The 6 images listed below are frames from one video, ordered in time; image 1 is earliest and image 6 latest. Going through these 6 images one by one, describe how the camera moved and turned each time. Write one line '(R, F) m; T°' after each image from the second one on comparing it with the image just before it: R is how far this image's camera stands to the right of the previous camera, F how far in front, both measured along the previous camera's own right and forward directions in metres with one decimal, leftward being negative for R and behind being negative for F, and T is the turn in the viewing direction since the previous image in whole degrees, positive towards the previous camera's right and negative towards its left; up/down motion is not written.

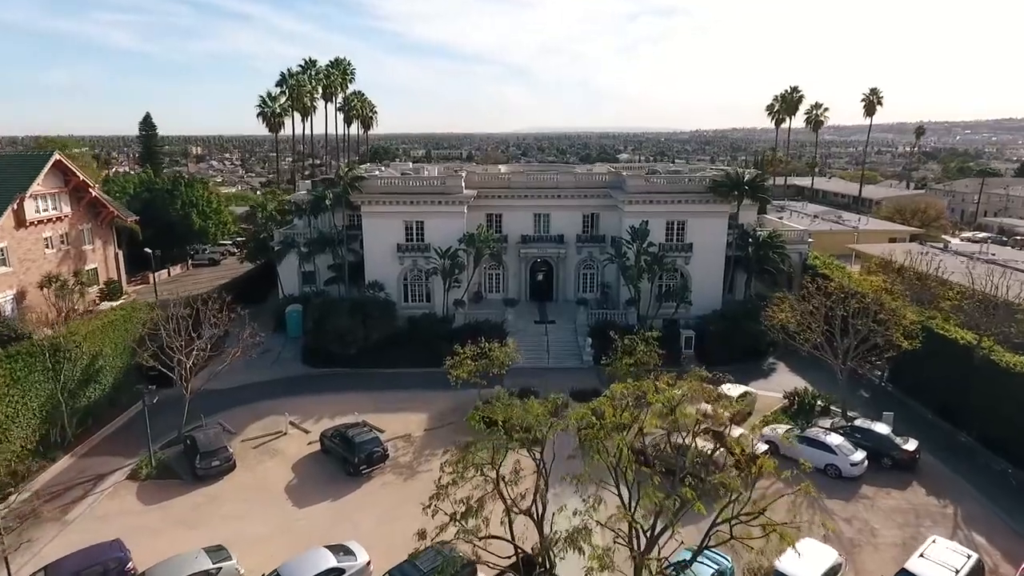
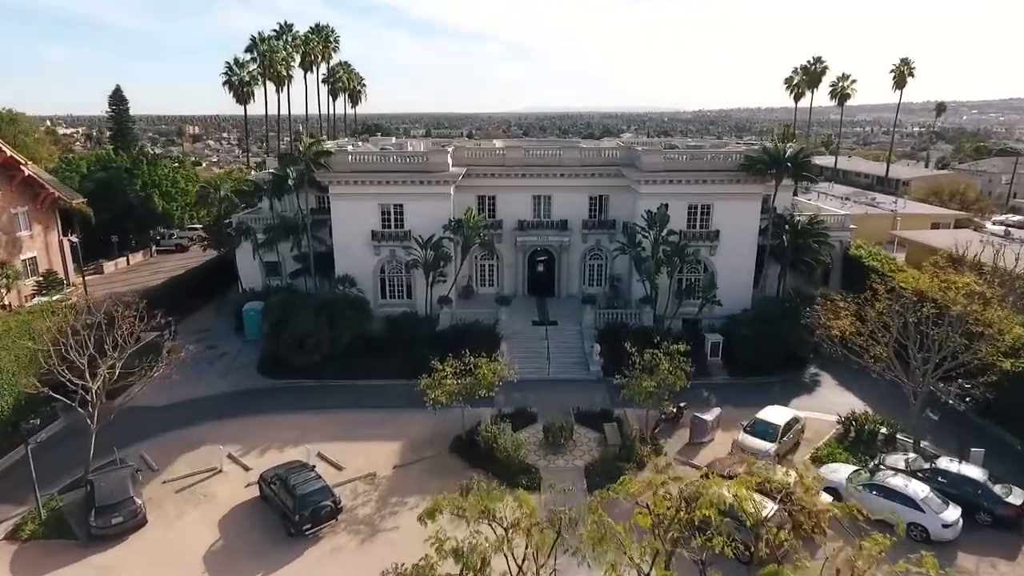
(+0.4, +6.0) m; 0°
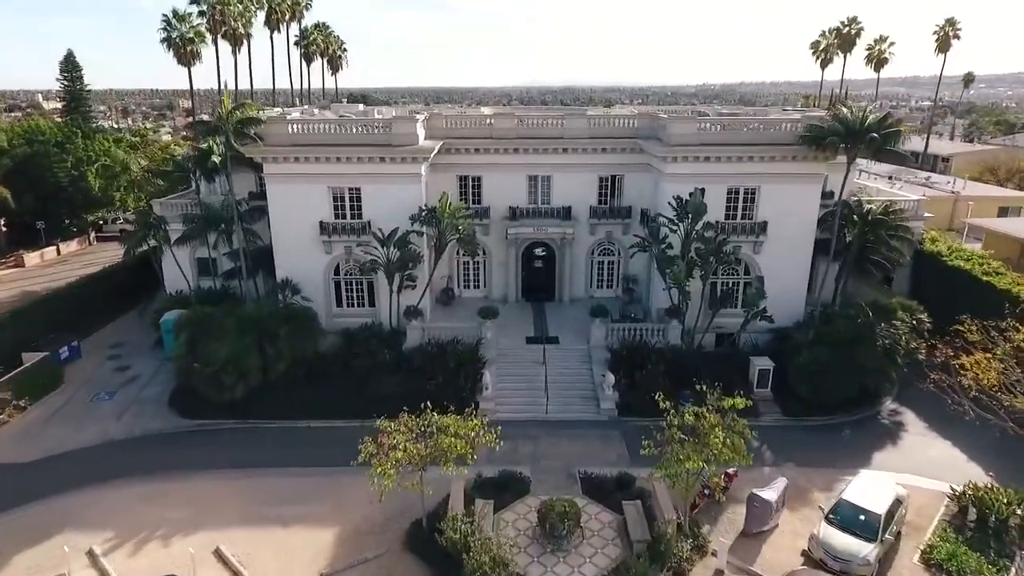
(+0.5, +7.6) m; 0°
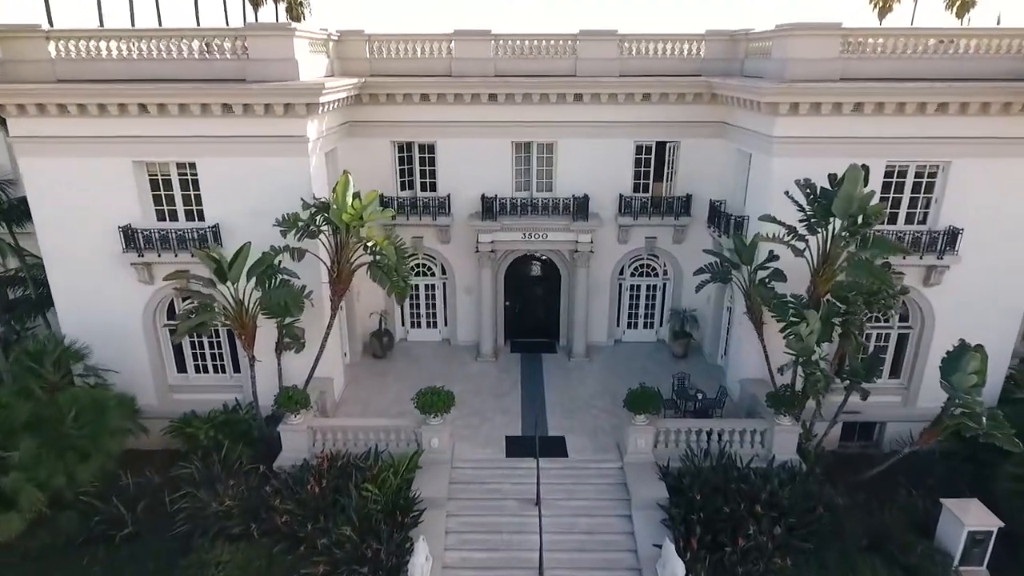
(+0.8, +12.5) m; 0°
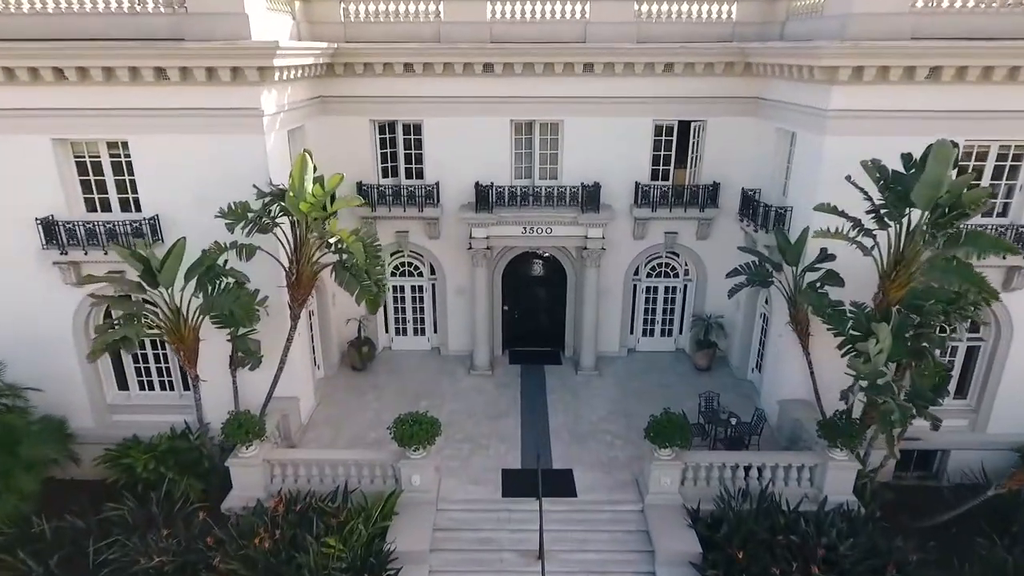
(0.0, +2.5) m; 0°
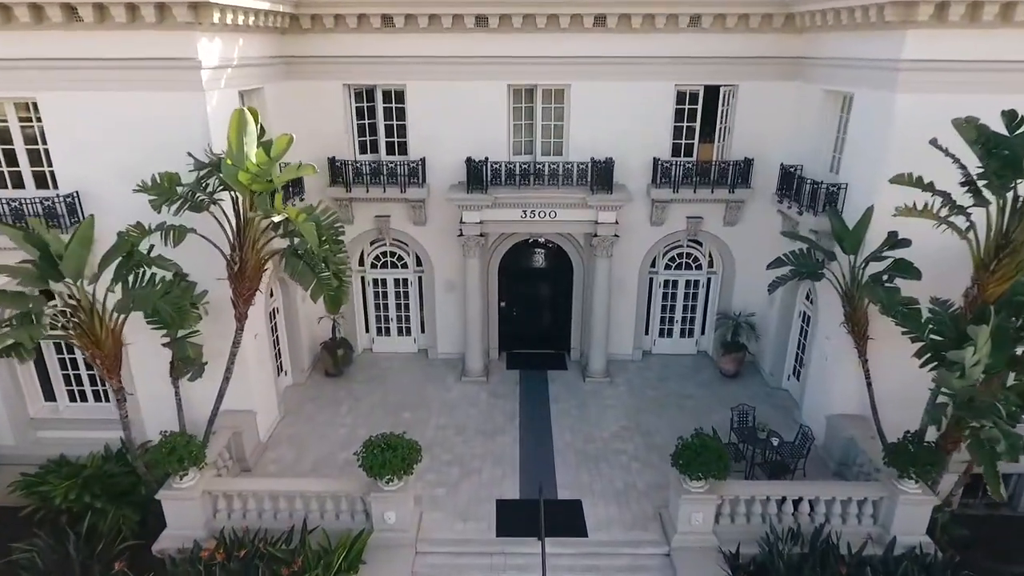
(+0.1, +2.2) m; 0°
